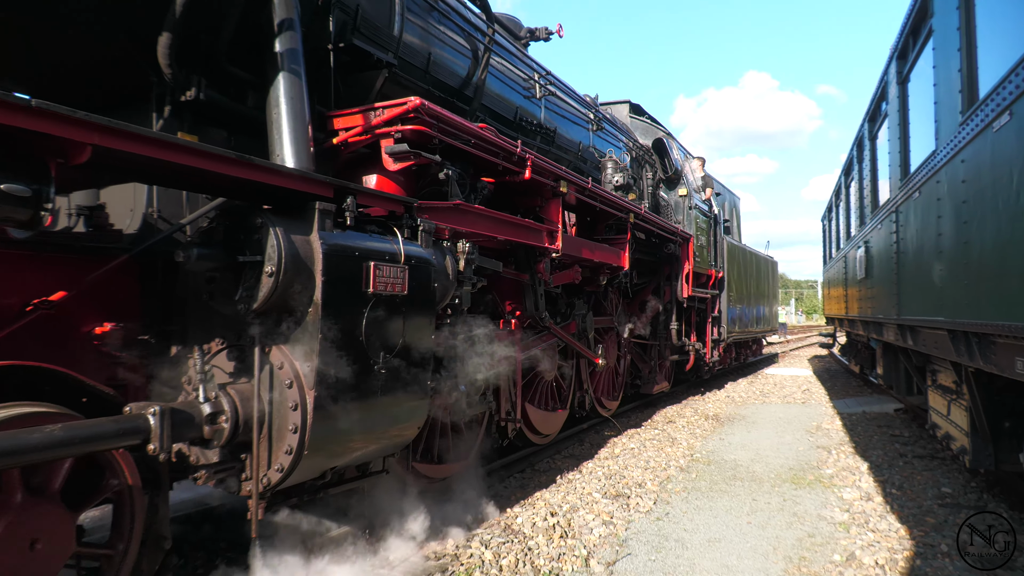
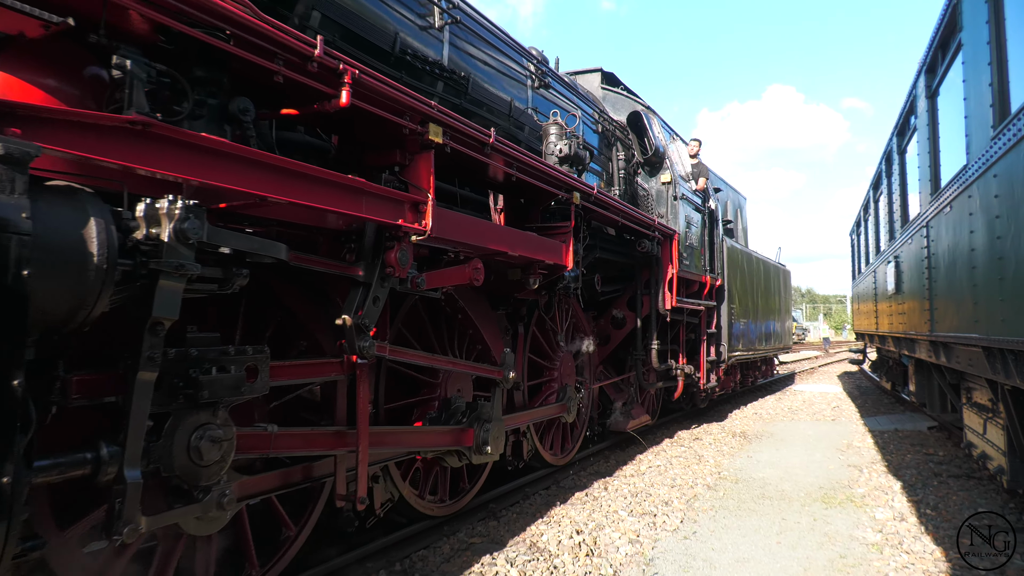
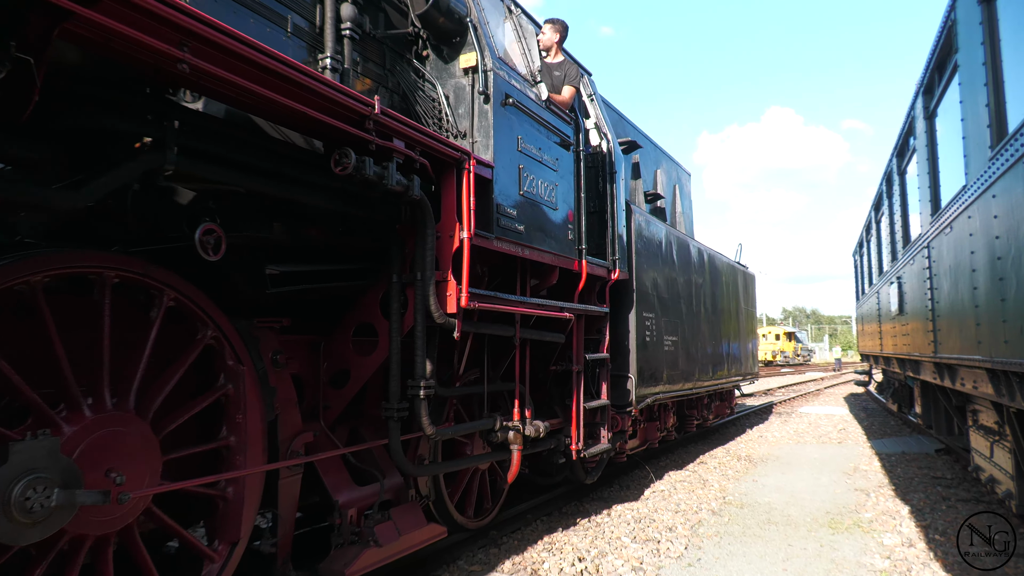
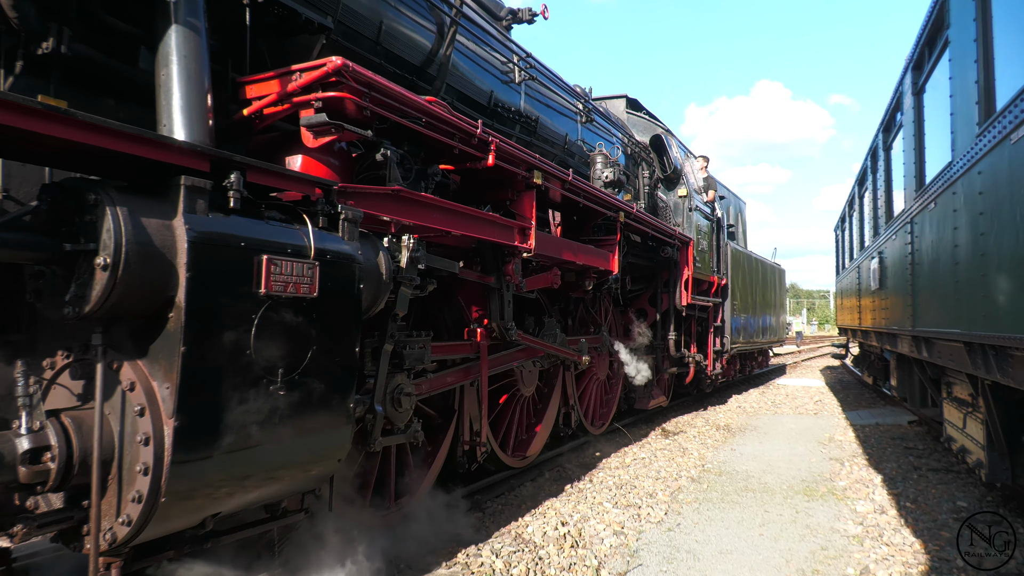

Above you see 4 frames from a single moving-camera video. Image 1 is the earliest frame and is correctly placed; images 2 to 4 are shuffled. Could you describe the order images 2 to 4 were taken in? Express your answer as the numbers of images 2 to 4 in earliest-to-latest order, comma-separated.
4, 2, 3
